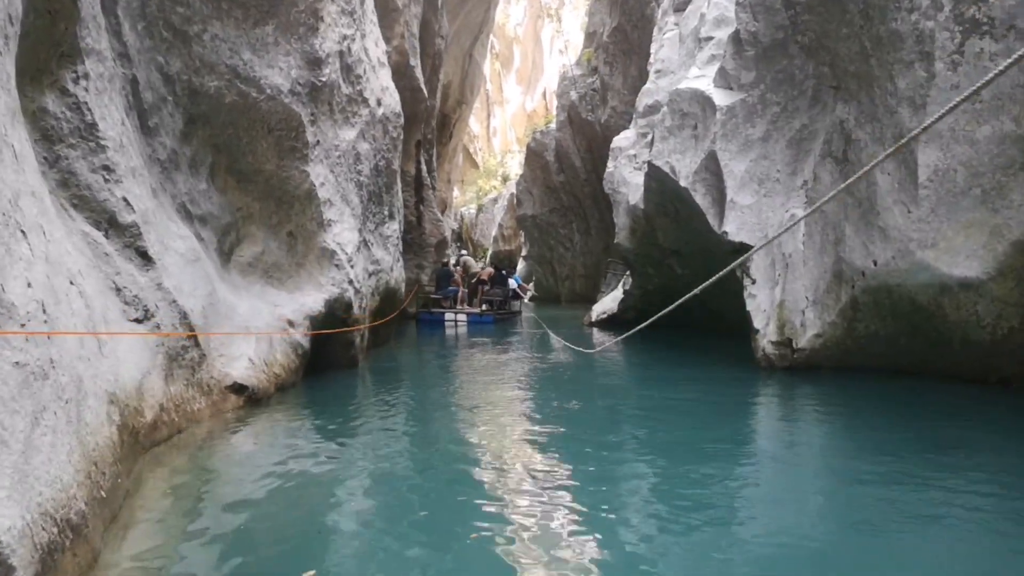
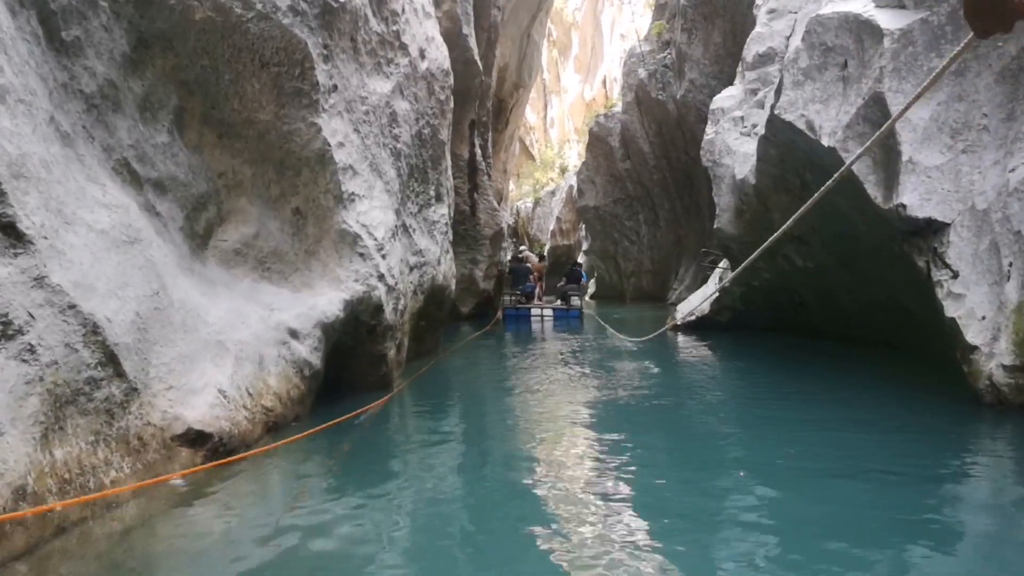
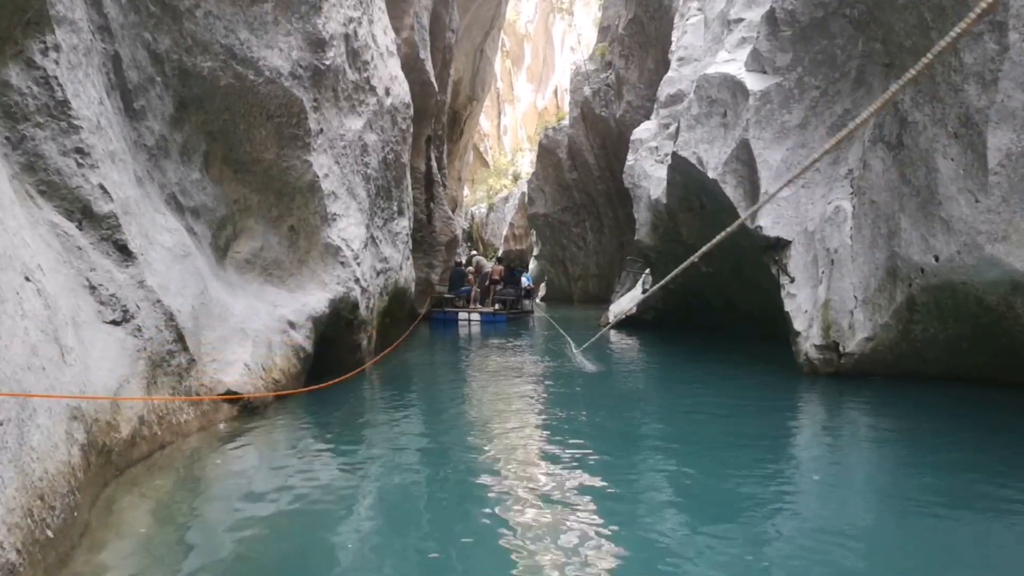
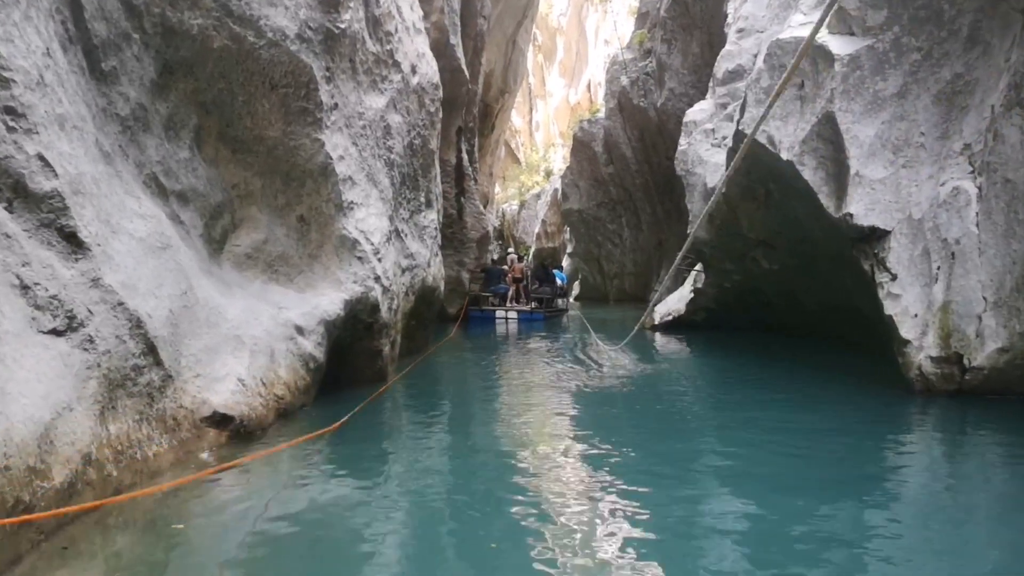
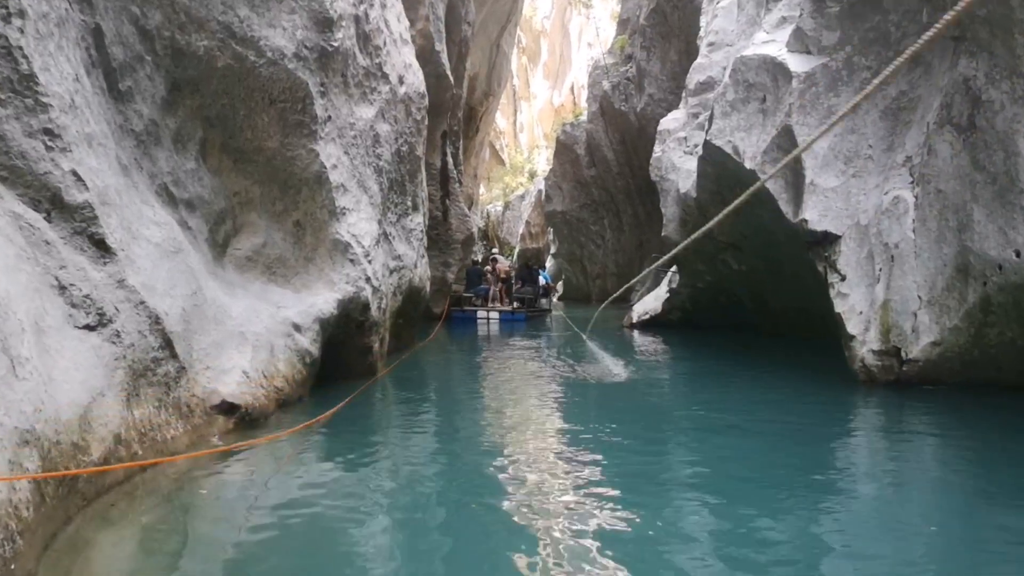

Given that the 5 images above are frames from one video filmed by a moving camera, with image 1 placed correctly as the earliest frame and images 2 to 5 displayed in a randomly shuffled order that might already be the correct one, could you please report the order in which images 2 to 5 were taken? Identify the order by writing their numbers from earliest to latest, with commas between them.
3, 5, 4, 2
